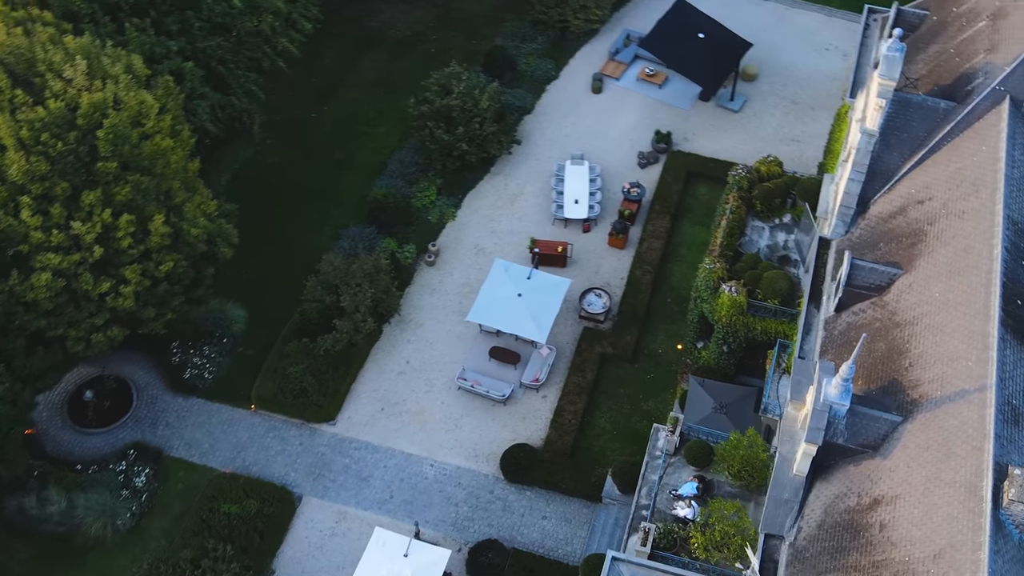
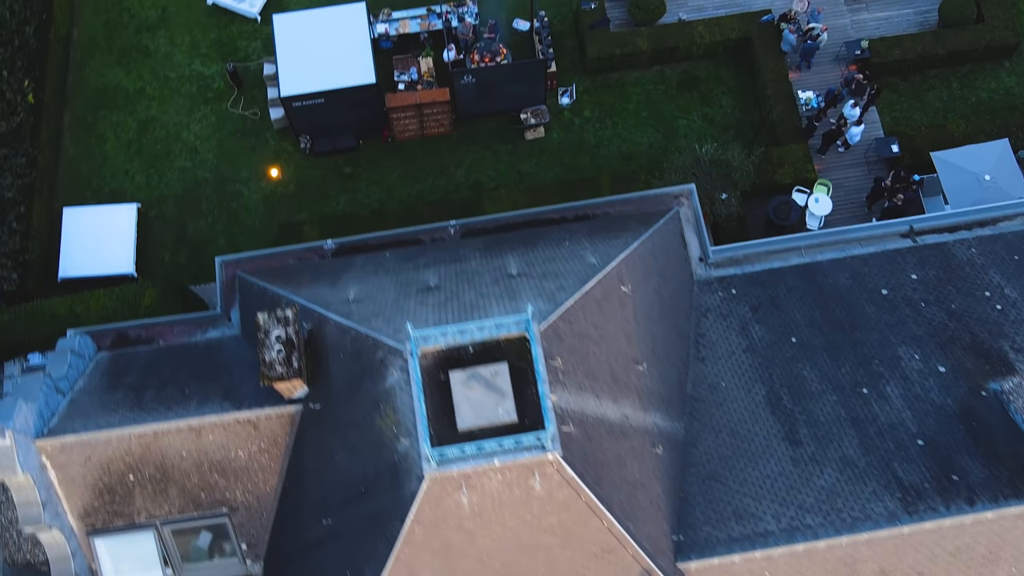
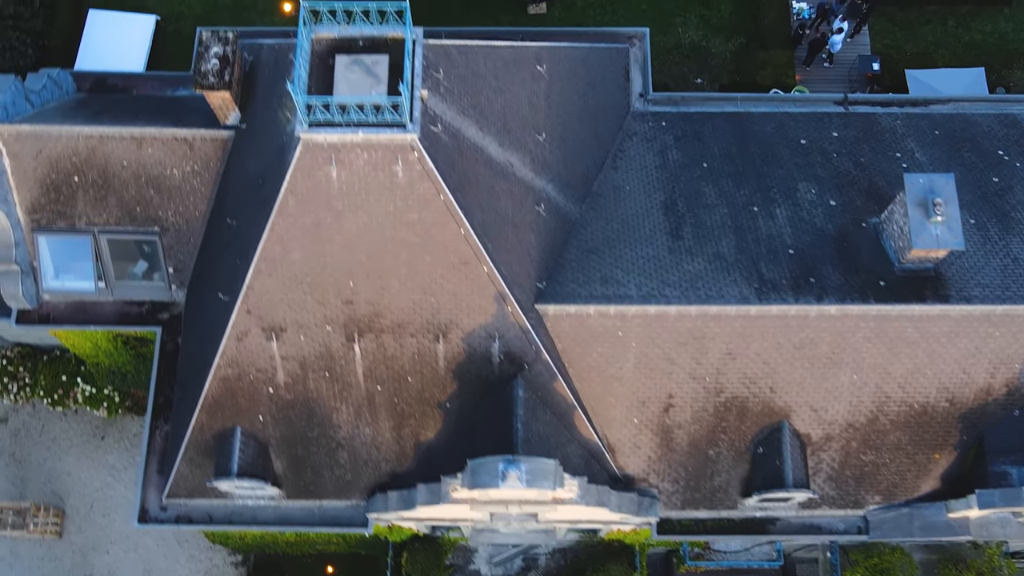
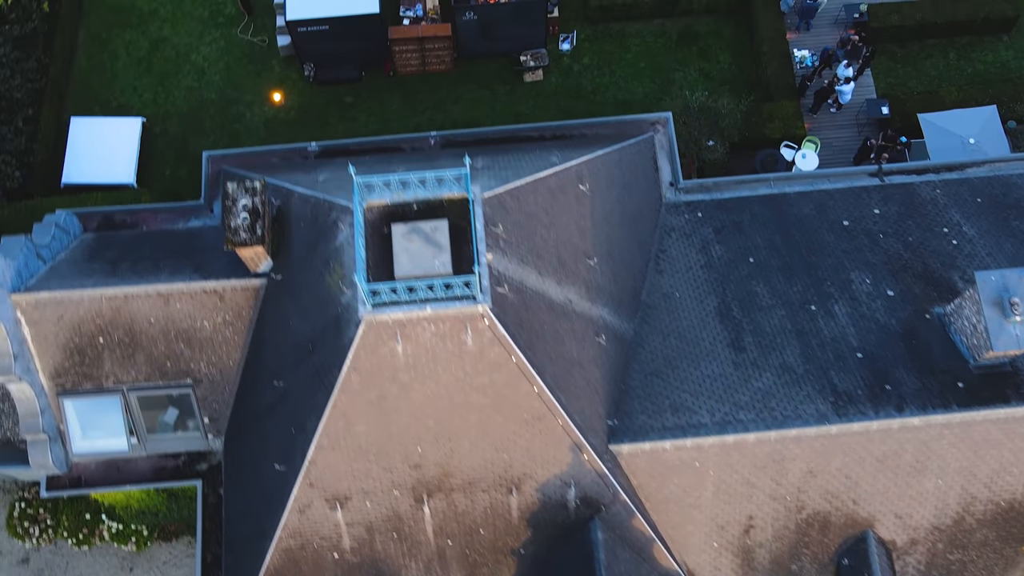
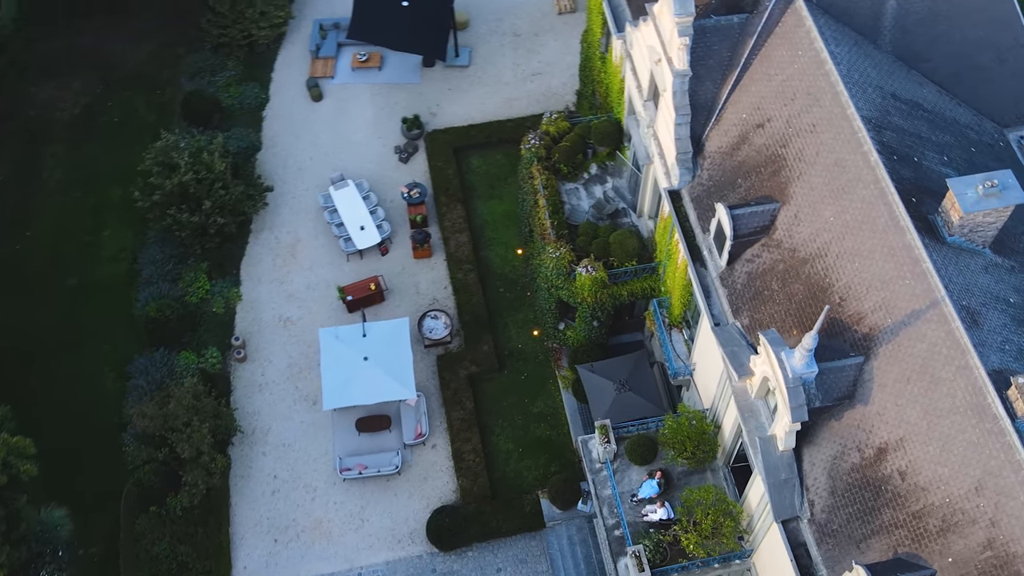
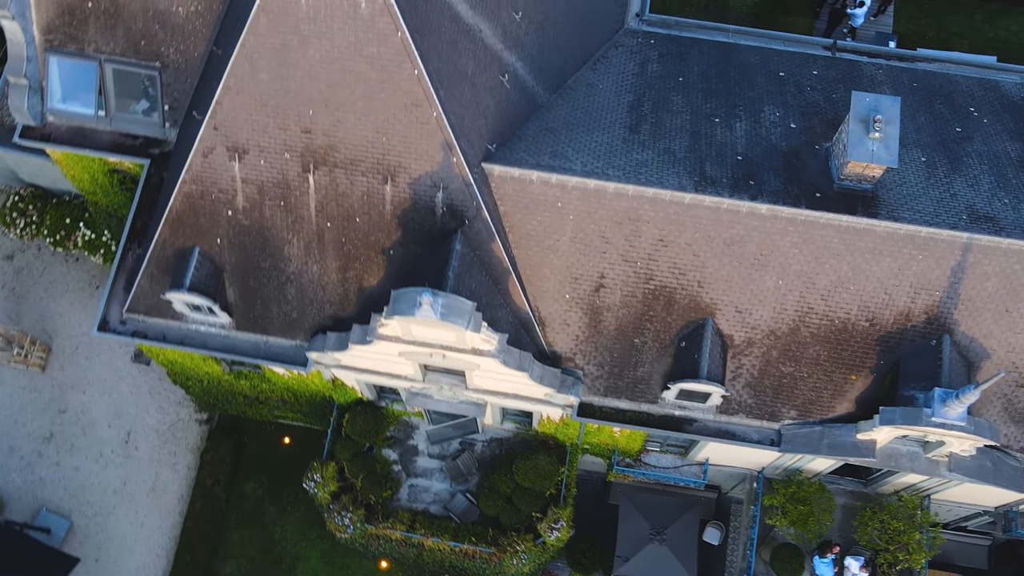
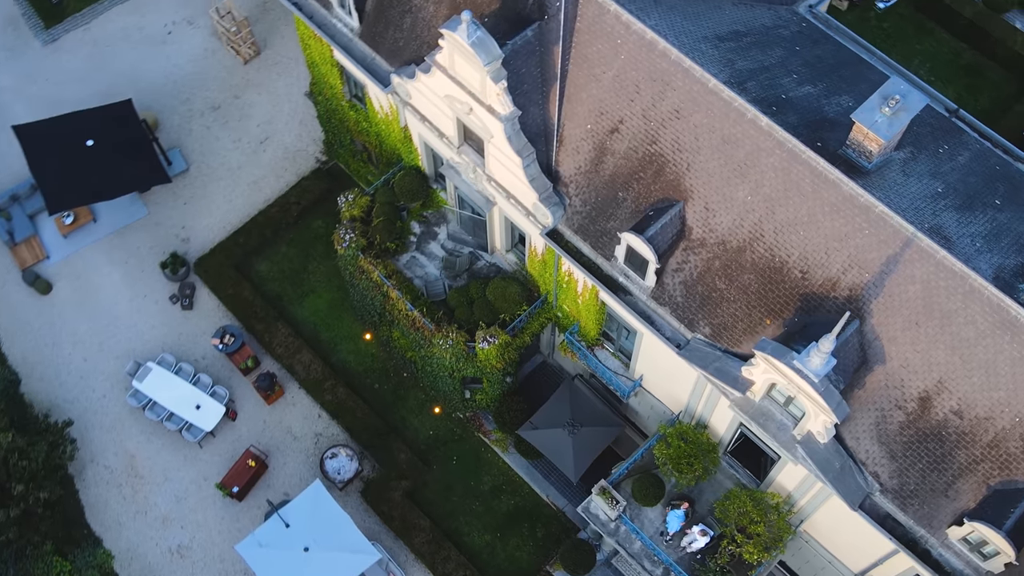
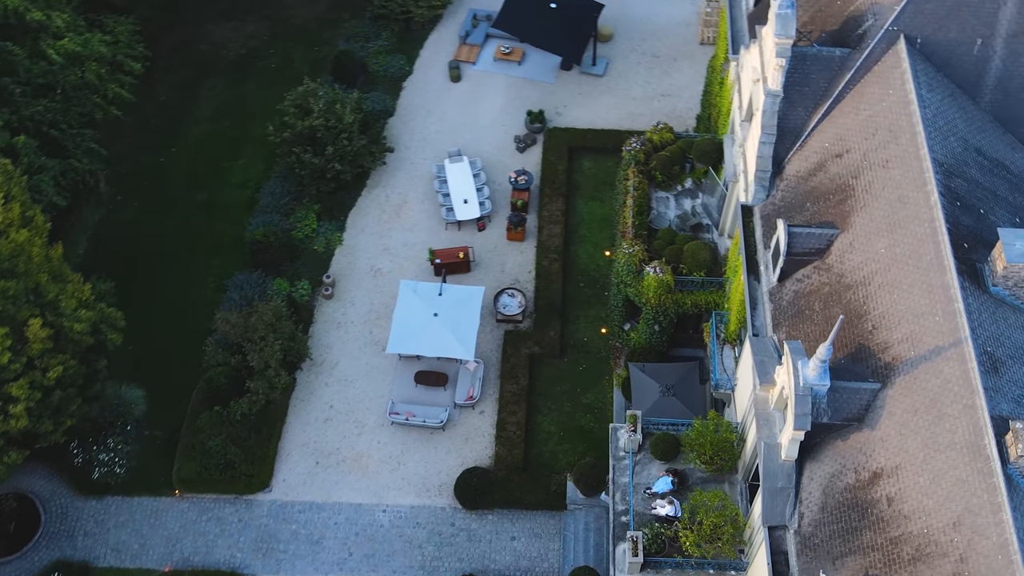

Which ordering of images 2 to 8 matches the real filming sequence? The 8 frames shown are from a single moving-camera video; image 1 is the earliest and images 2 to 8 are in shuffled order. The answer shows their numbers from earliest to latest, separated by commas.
8, 5, 7, 6, 3, 4, 2
